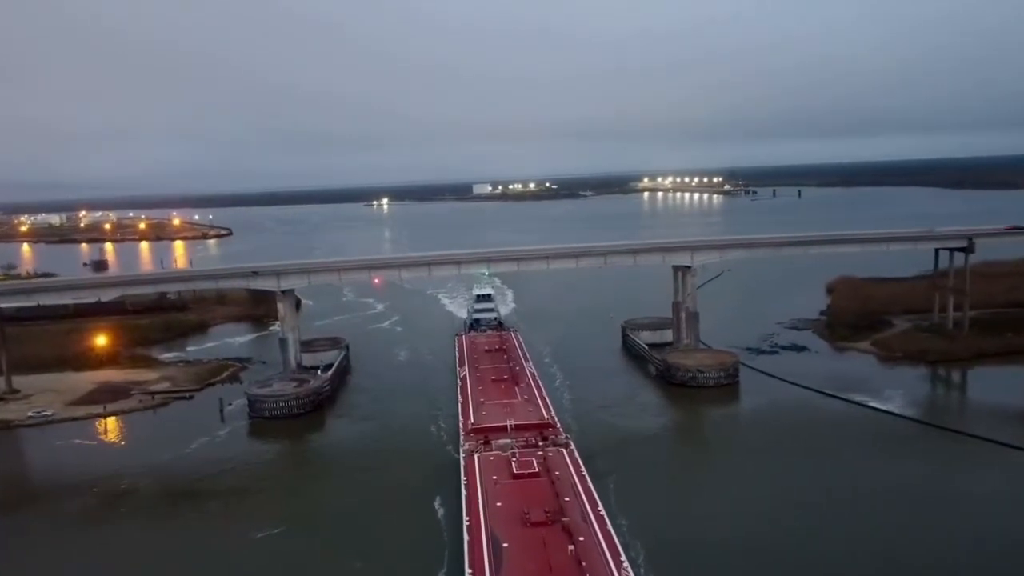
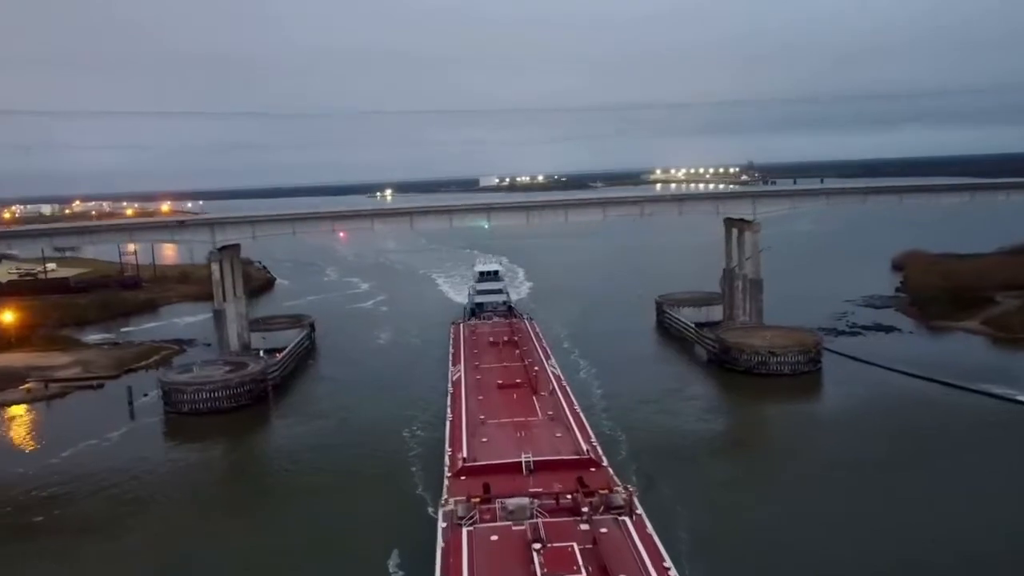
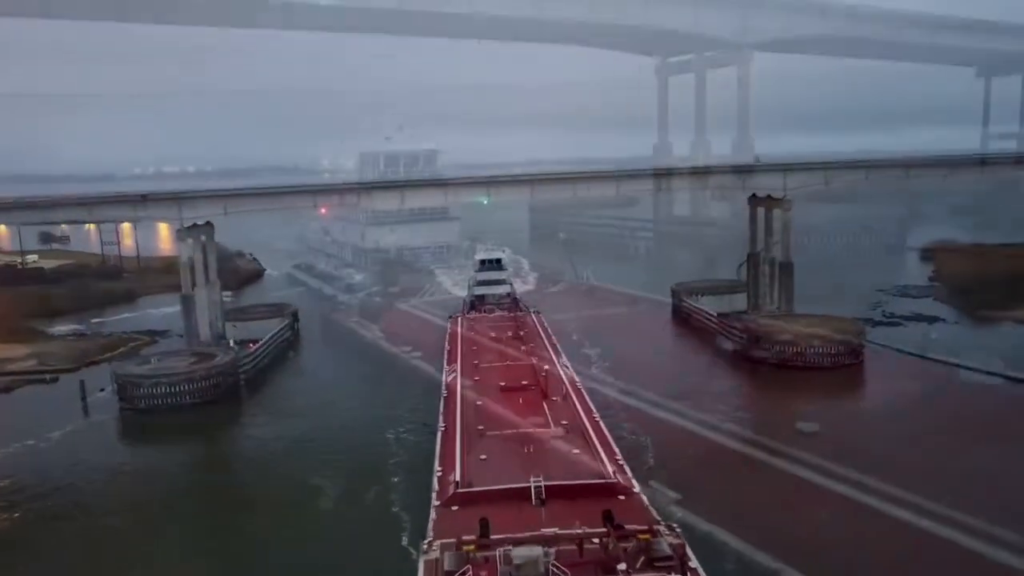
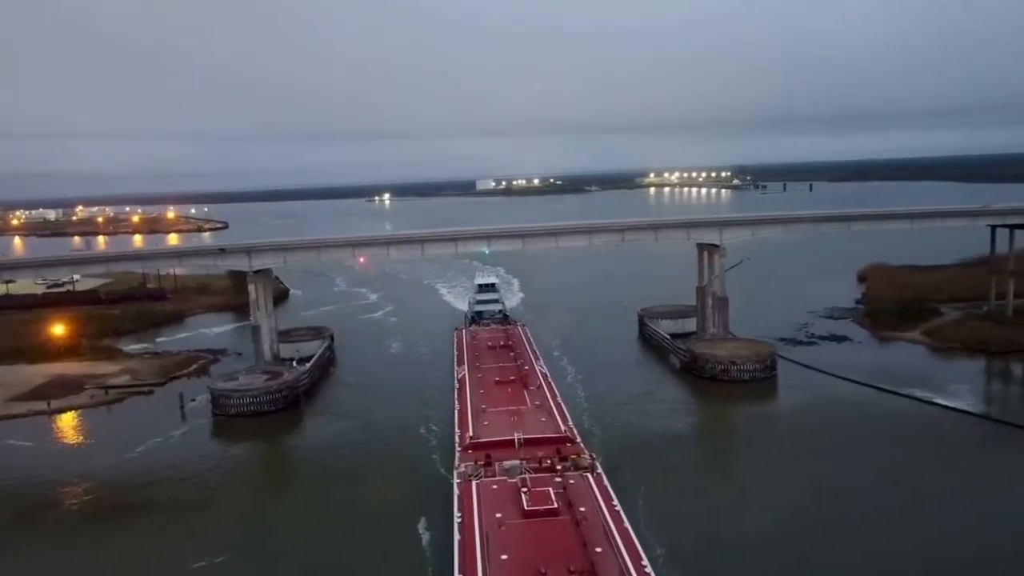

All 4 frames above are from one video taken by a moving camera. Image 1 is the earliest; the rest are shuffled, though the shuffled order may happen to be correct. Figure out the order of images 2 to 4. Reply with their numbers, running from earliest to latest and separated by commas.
4, 2, 3
